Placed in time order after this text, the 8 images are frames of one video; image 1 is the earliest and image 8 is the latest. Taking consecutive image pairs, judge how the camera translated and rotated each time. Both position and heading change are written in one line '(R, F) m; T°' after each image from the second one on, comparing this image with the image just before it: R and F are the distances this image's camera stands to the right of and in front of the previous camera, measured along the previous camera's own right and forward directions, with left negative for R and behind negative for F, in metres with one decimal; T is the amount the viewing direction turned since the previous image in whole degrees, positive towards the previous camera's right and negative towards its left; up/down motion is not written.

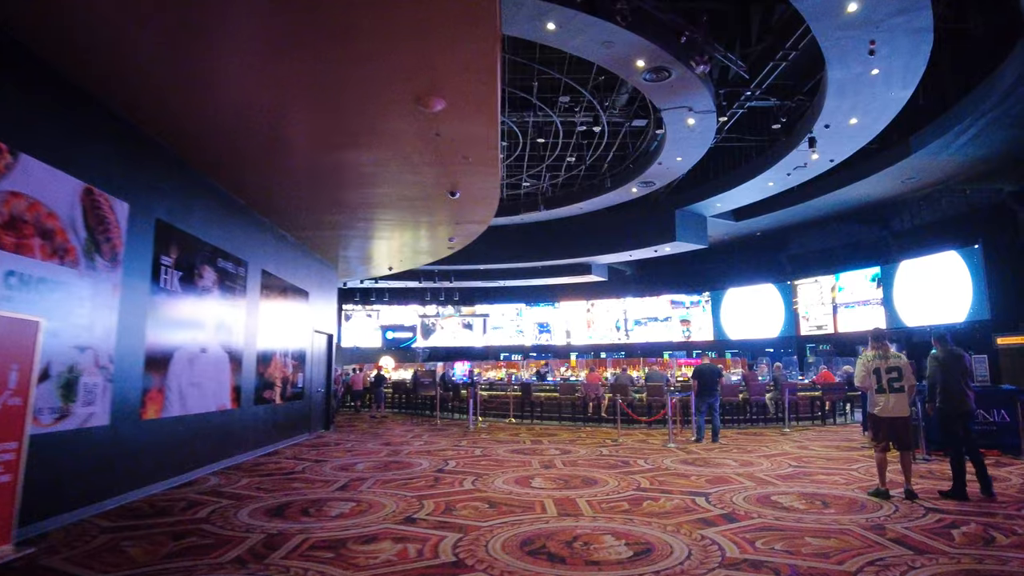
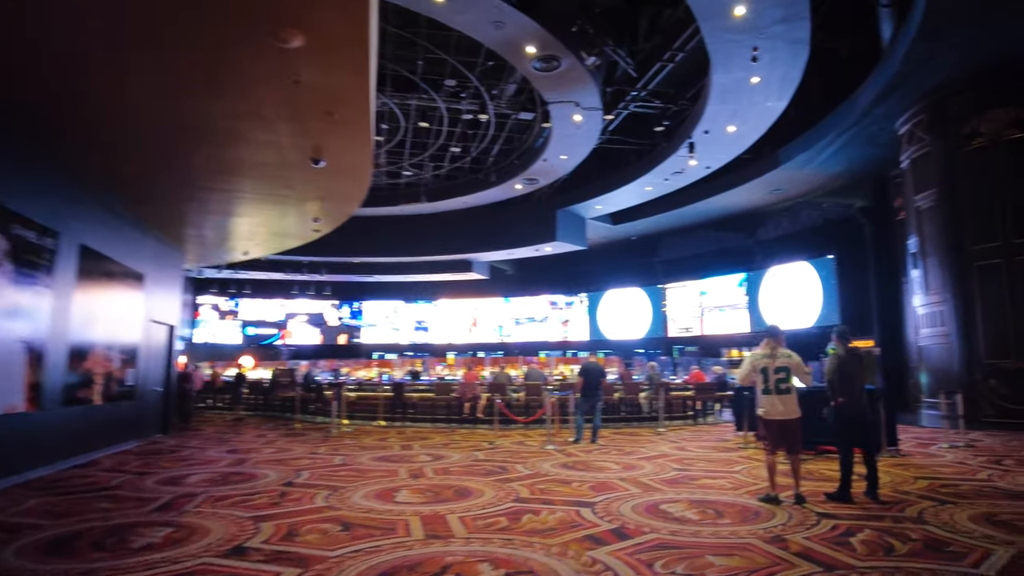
(+0.1, +0.6) m; +10°
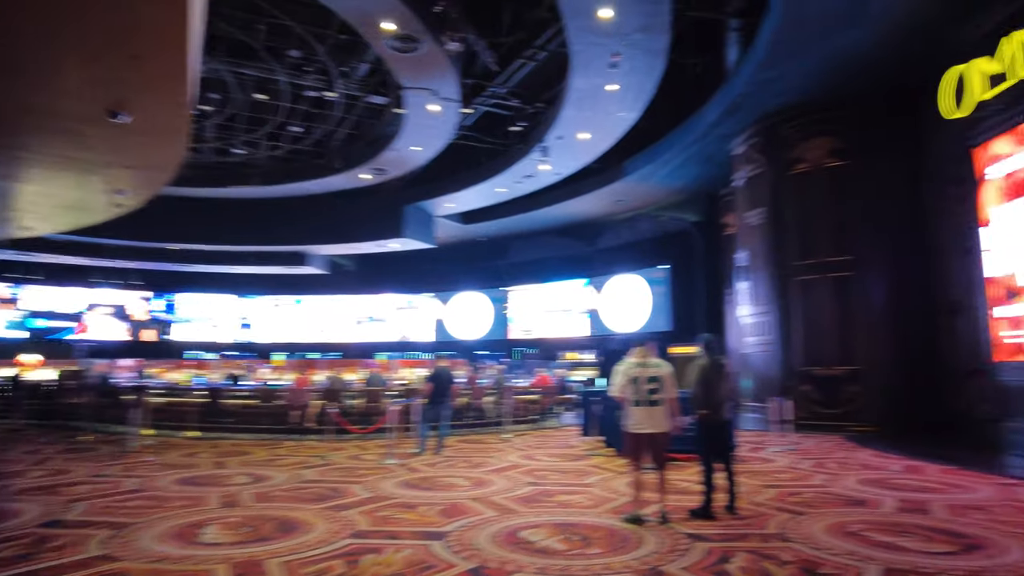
(0.0, +0.5) m; +14°
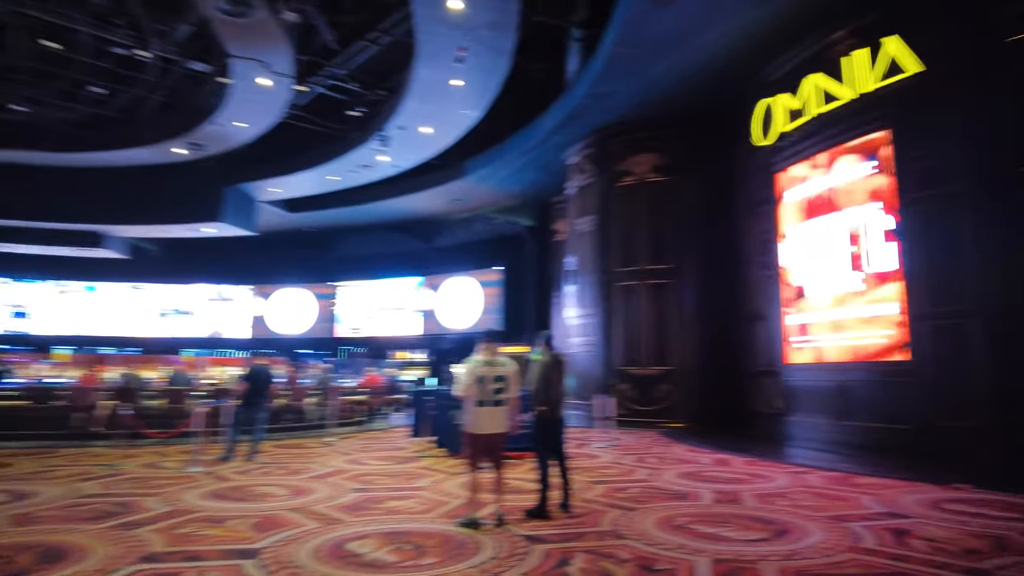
(0.0, +0.2) m; +15°
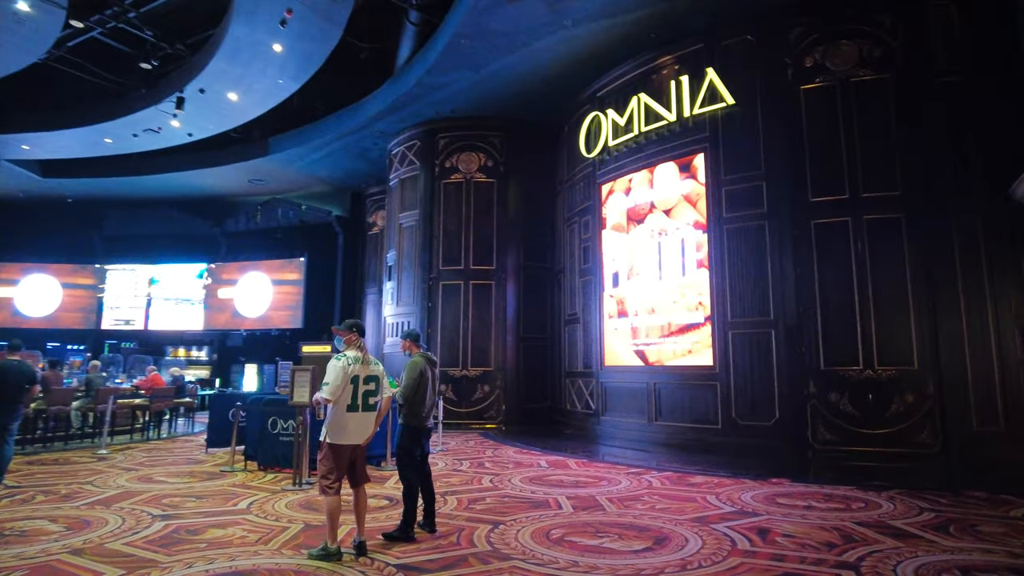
(-0.4, +0.5) m; +18°
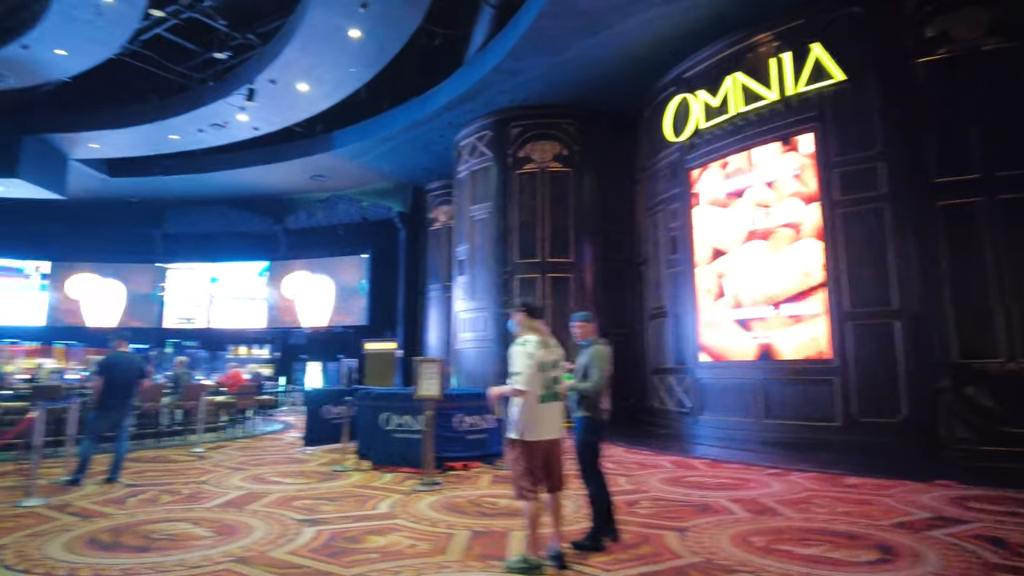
(-0.7, +0.4) m; -2°
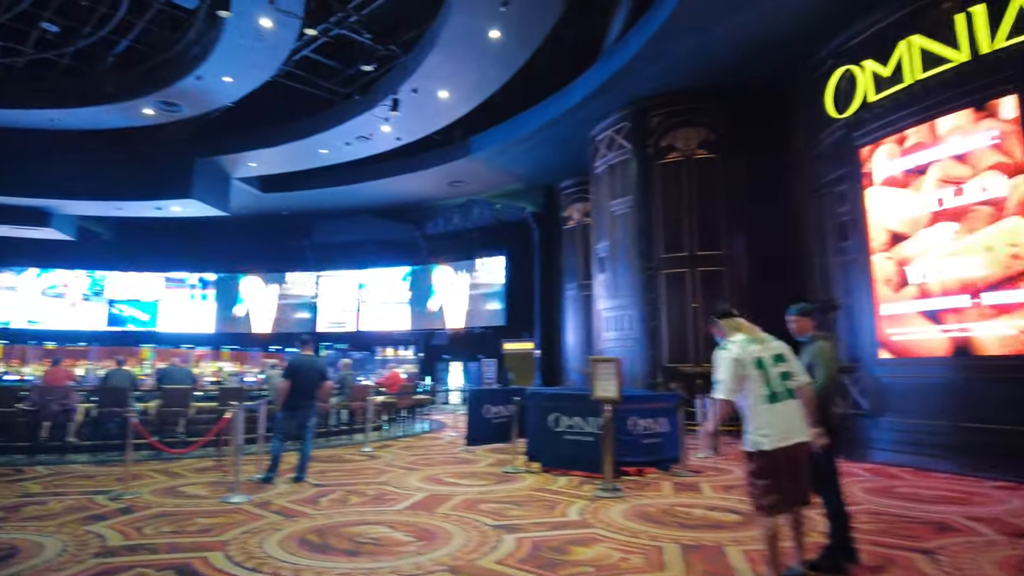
(-0.4, +0.2) m; -10°
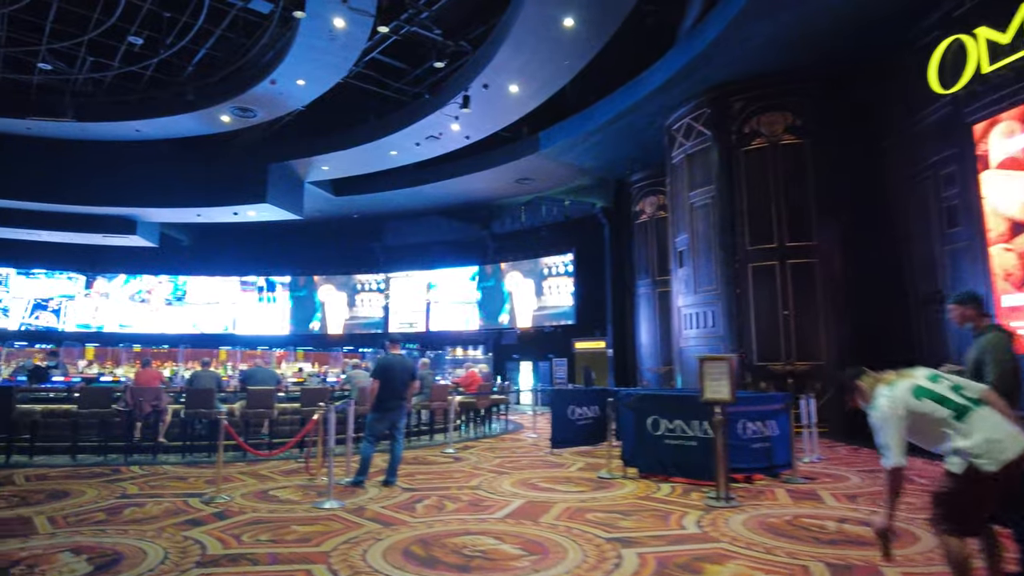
(-0.2, +0.2) m; -5°
